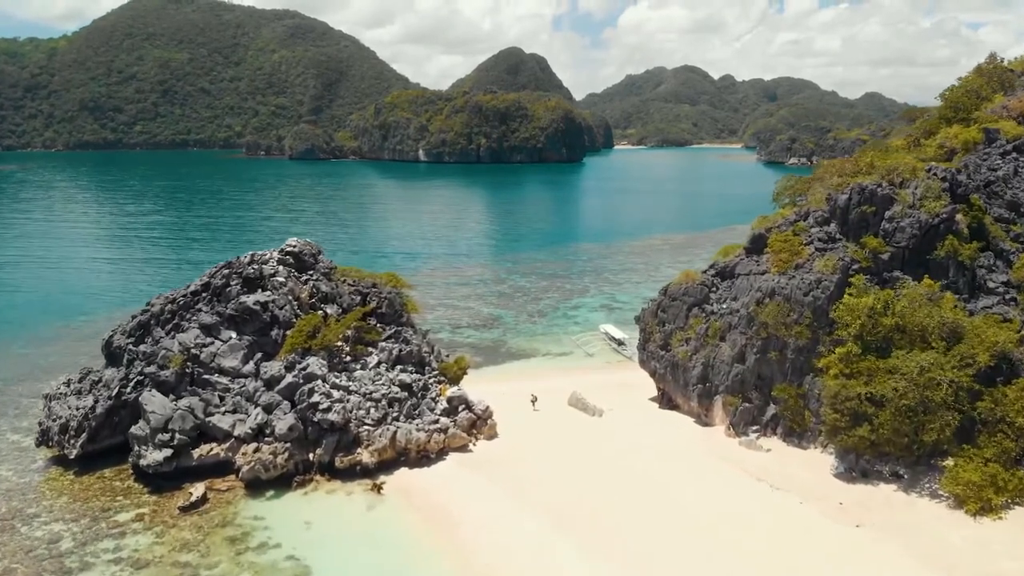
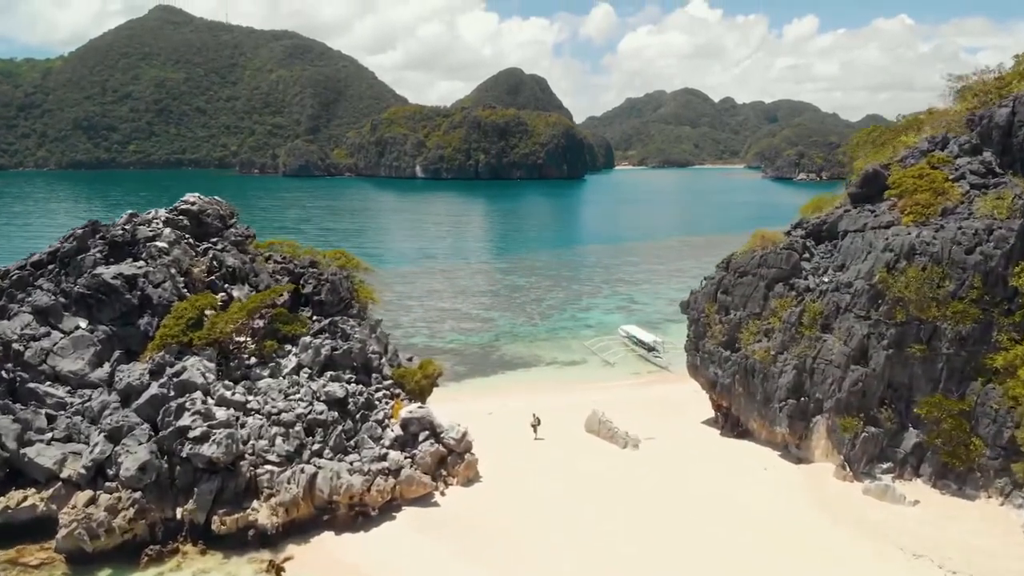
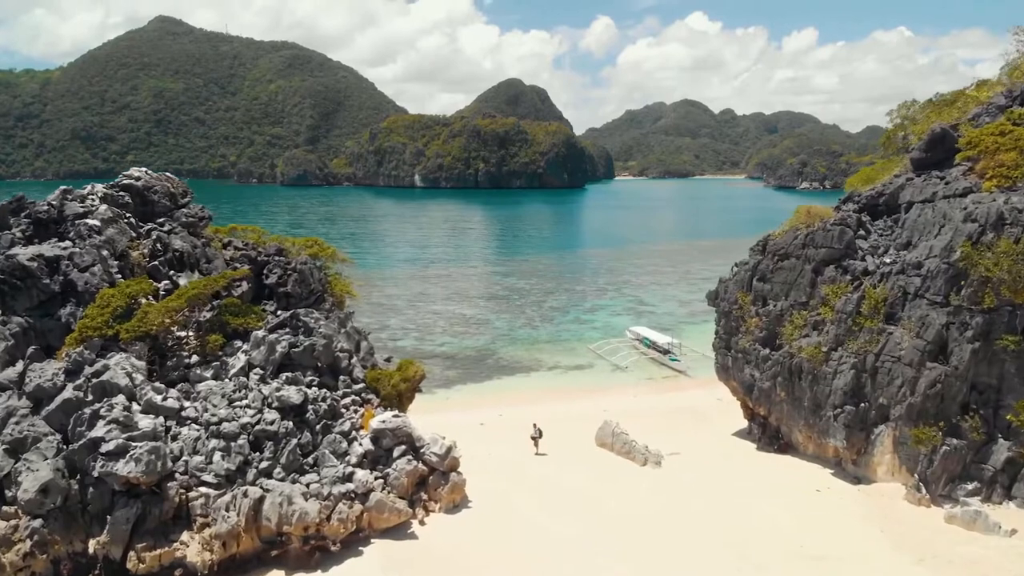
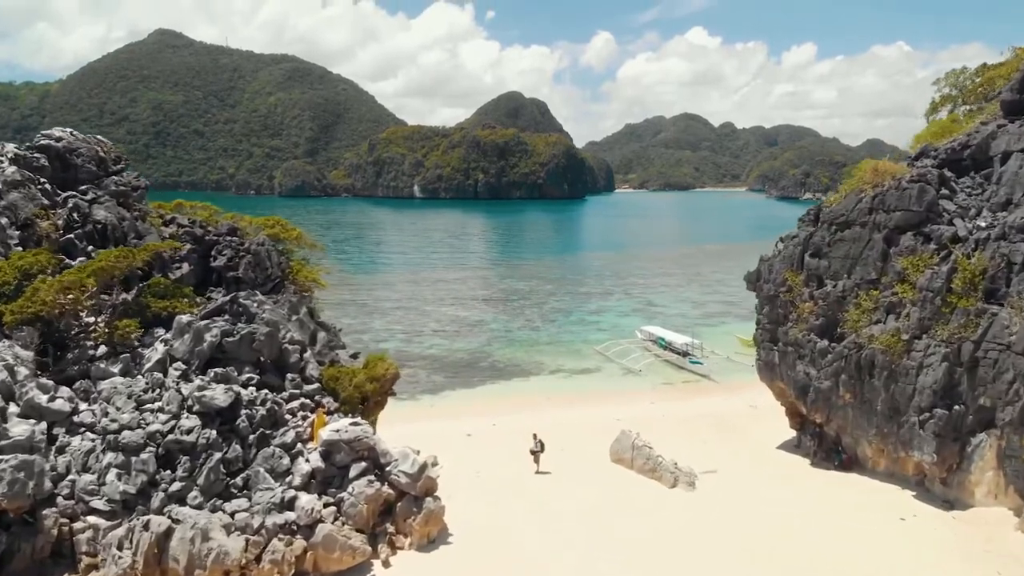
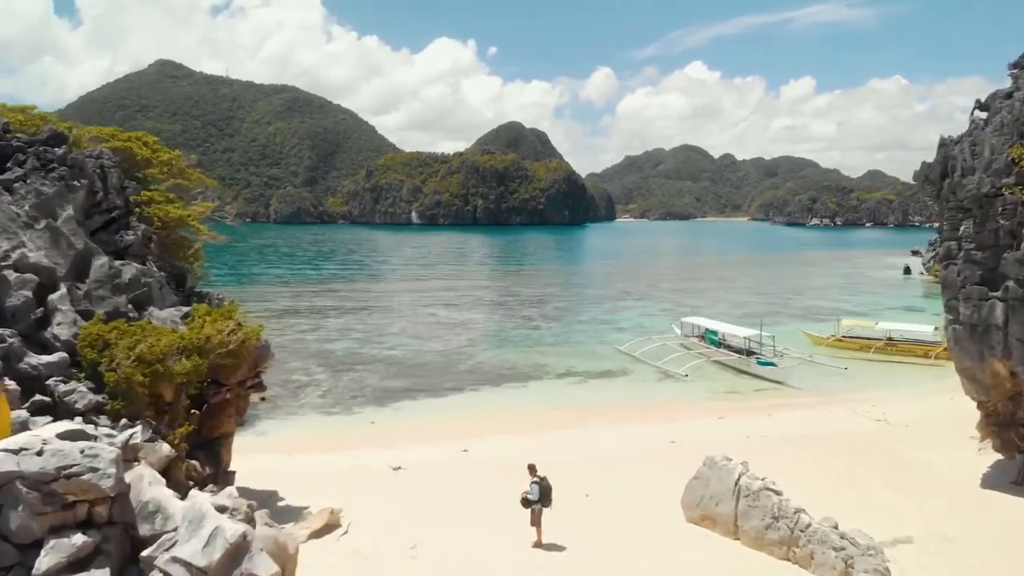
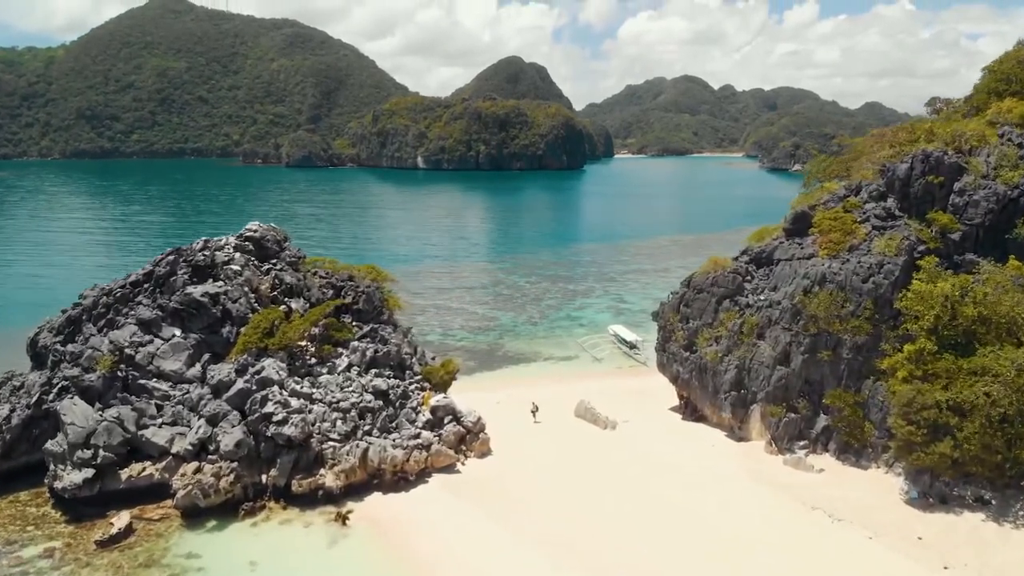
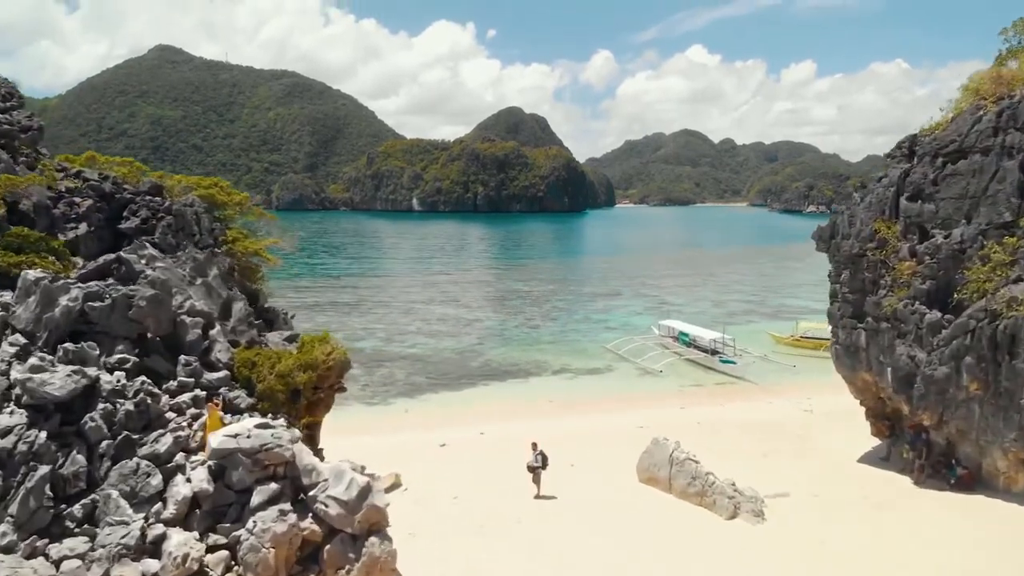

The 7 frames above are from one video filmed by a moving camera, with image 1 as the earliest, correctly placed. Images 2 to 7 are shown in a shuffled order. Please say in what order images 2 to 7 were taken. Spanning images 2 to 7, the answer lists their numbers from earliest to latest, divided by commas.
6, 2, 3, 4, 7, 5
